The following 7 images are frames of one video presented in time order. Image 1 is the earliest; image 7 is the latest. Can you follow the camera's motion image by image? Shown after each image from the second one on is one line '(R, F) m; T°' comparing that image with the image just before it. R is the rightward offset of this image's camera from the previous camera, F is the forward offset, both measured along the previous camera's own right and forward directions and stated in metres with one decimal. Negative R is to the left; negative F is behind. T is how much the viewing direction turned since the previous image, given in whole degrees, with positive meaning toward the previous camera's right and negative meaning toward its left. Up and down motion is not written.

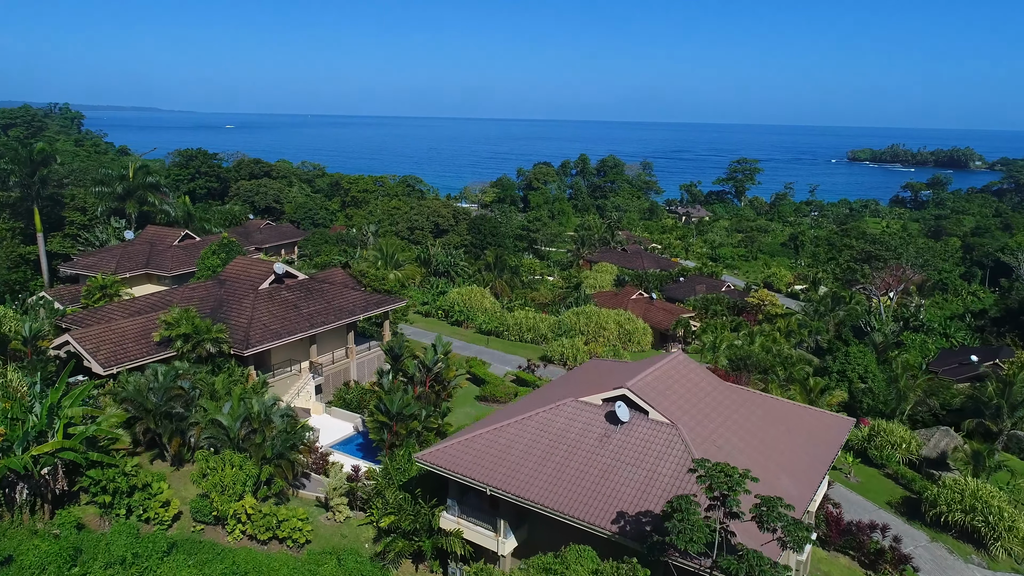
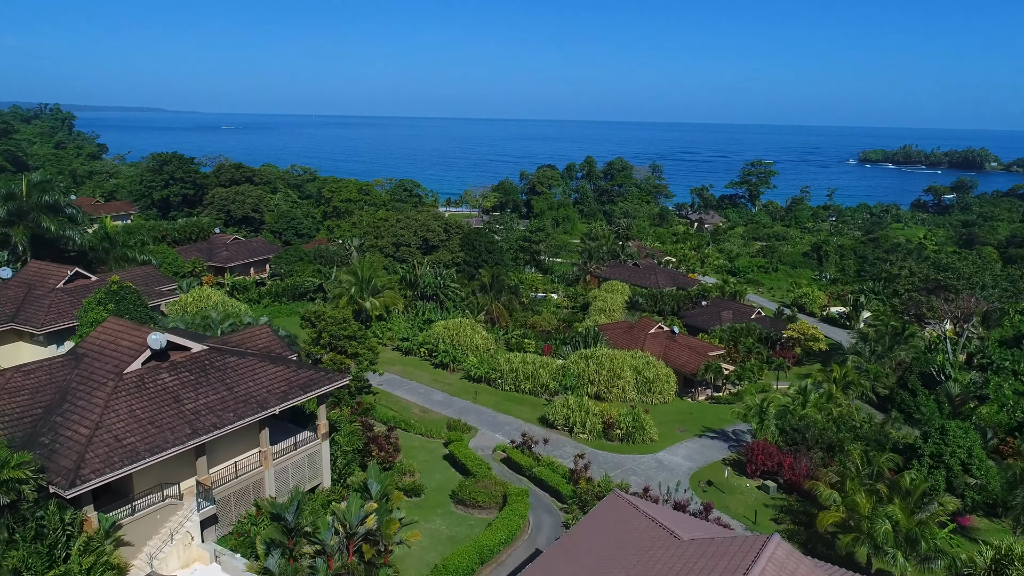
(+0.3, +5.2) m; 0°
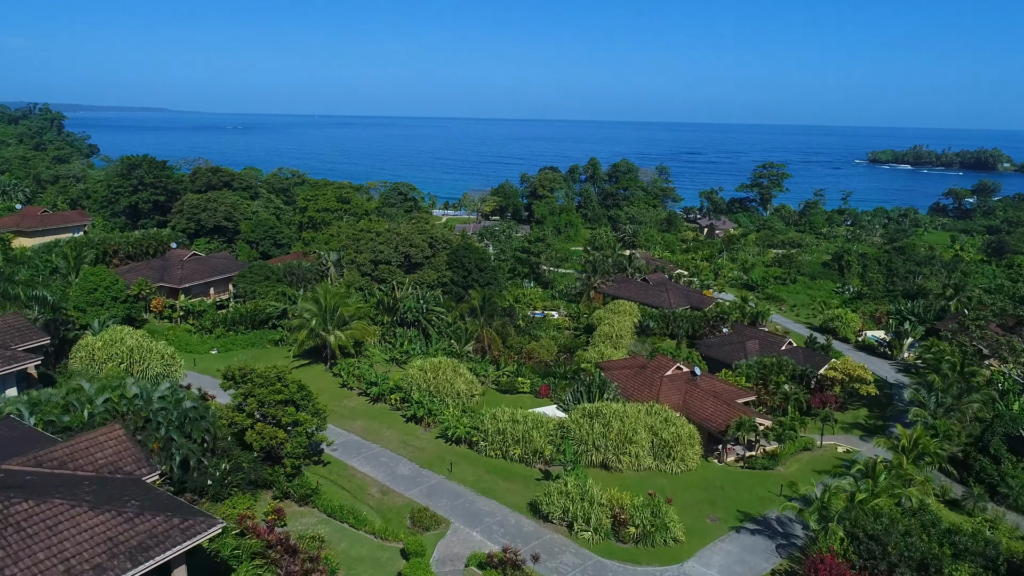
(+0.5, +4.7) m; 0°
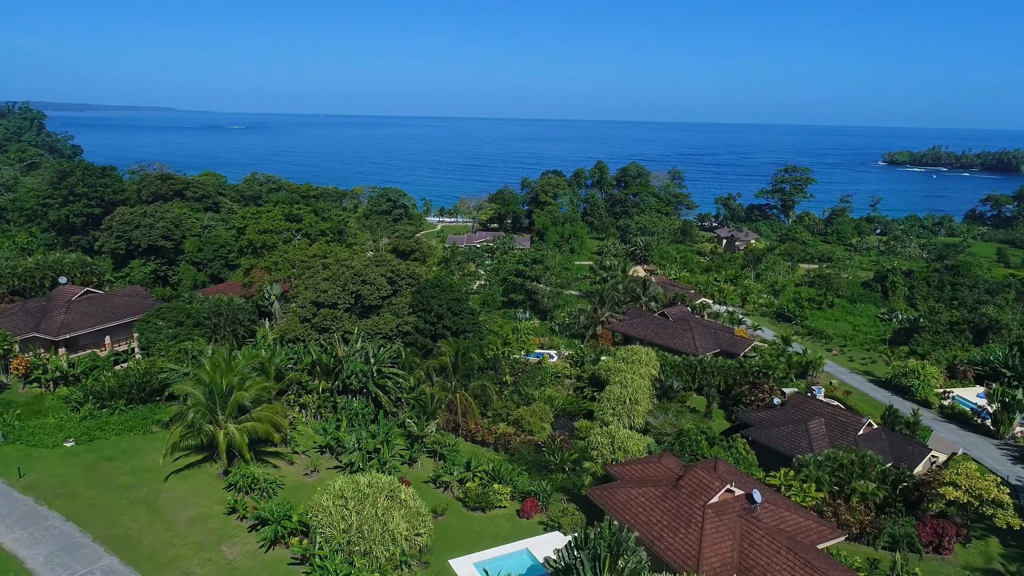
(+0.9, +8.0) m; 0°
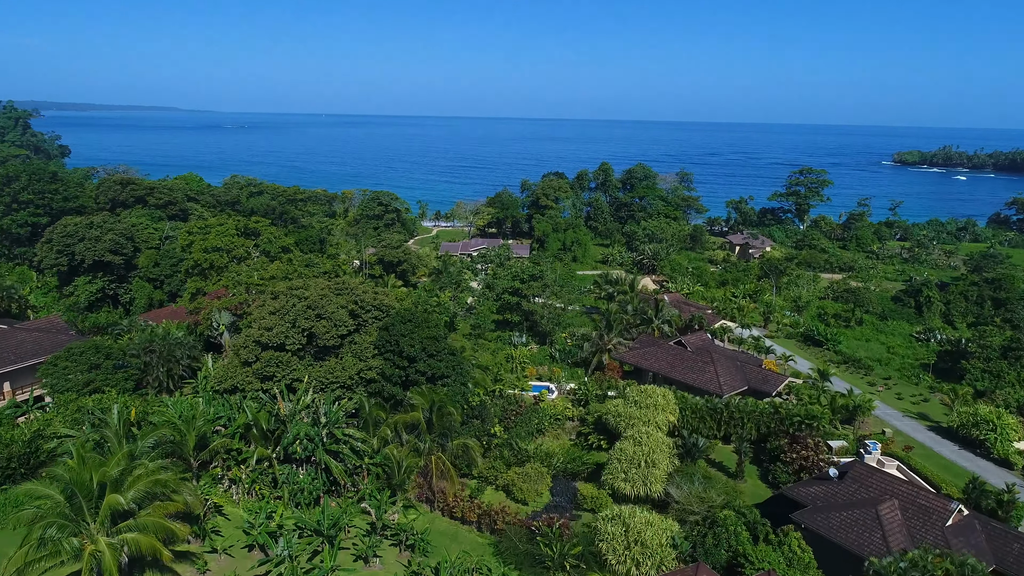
(+0.4, +5.0) m; 0°
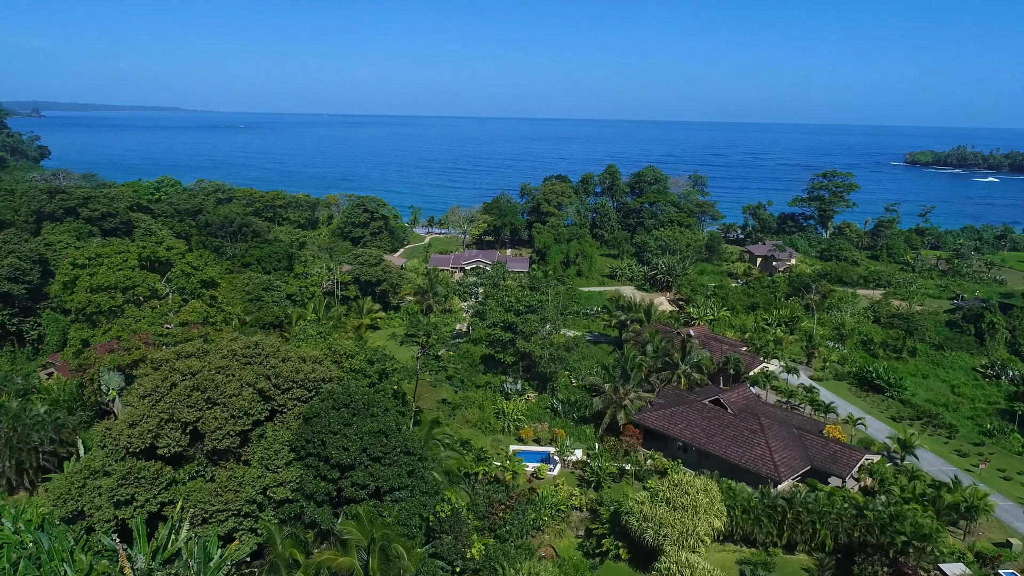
(+0.4, +7.1) m; 0°
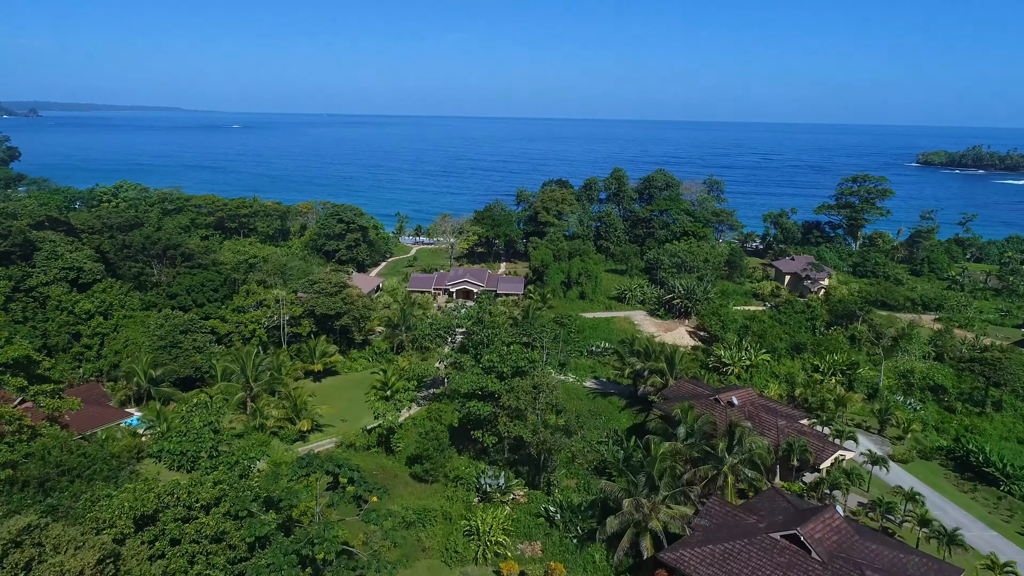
(+0.6, +8.4) m; 0°
